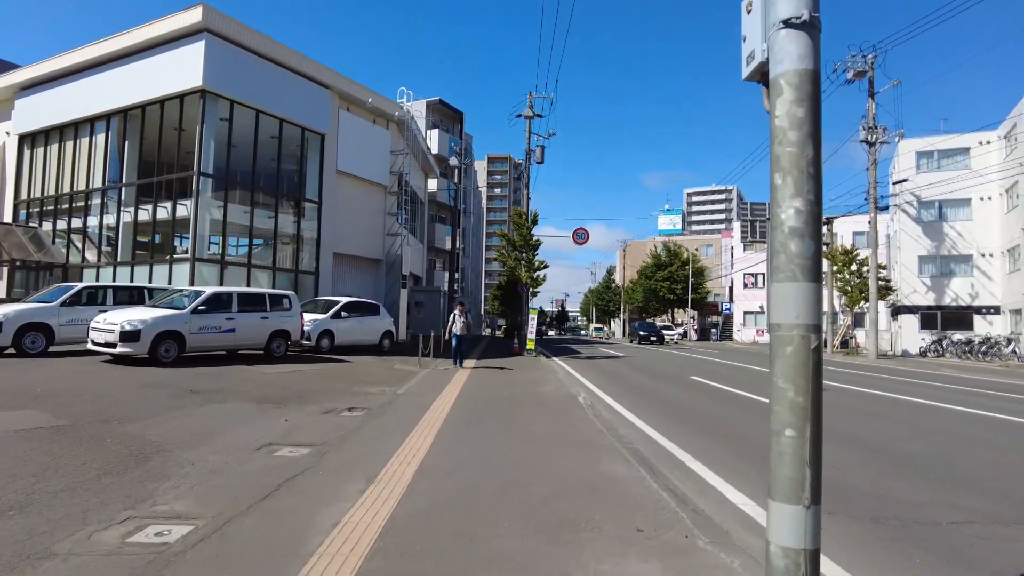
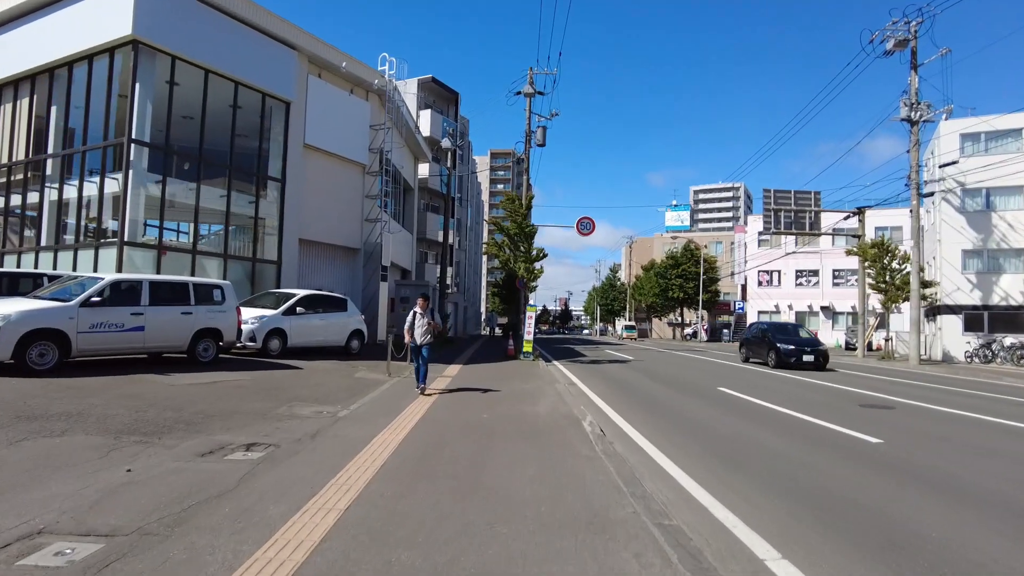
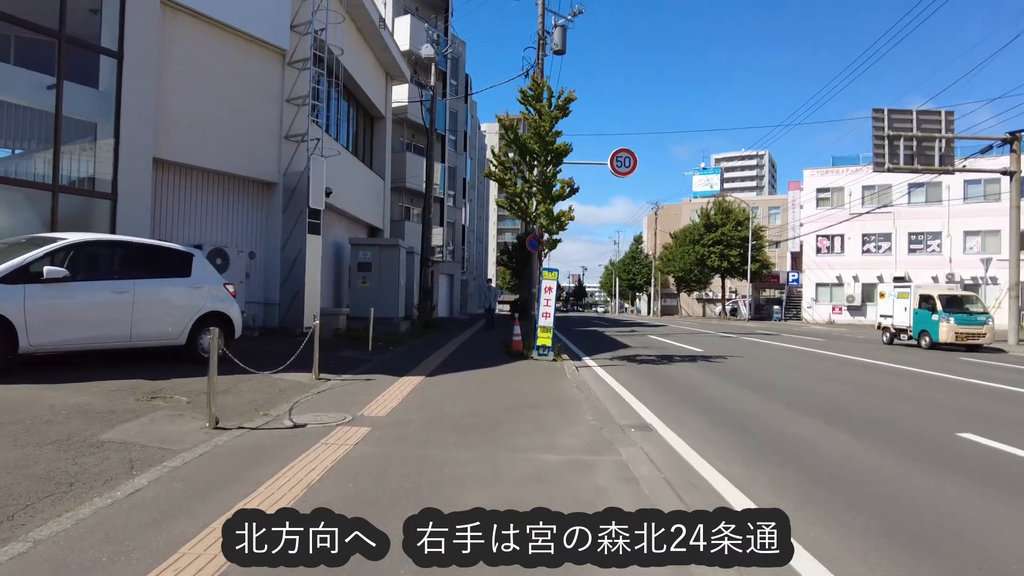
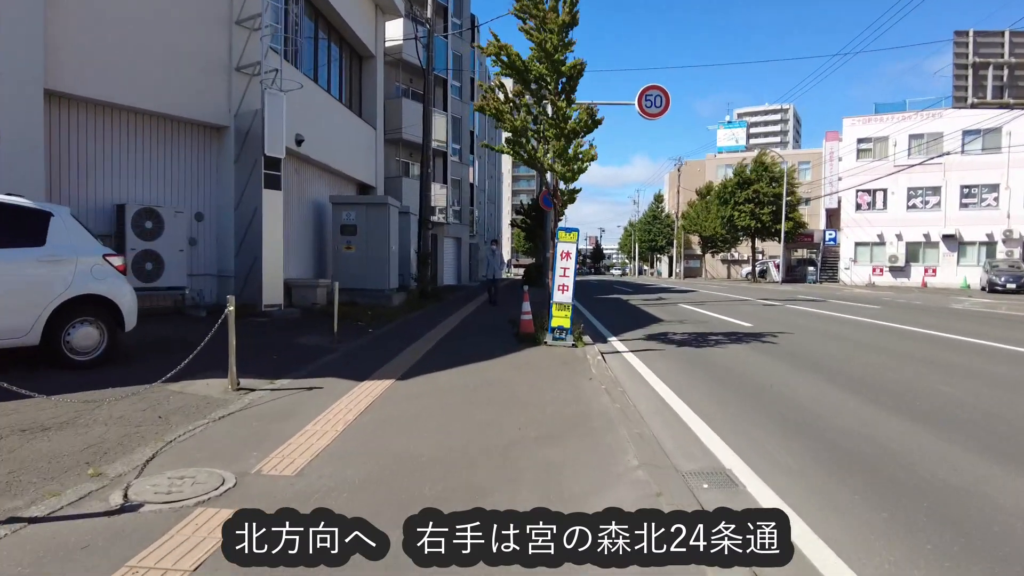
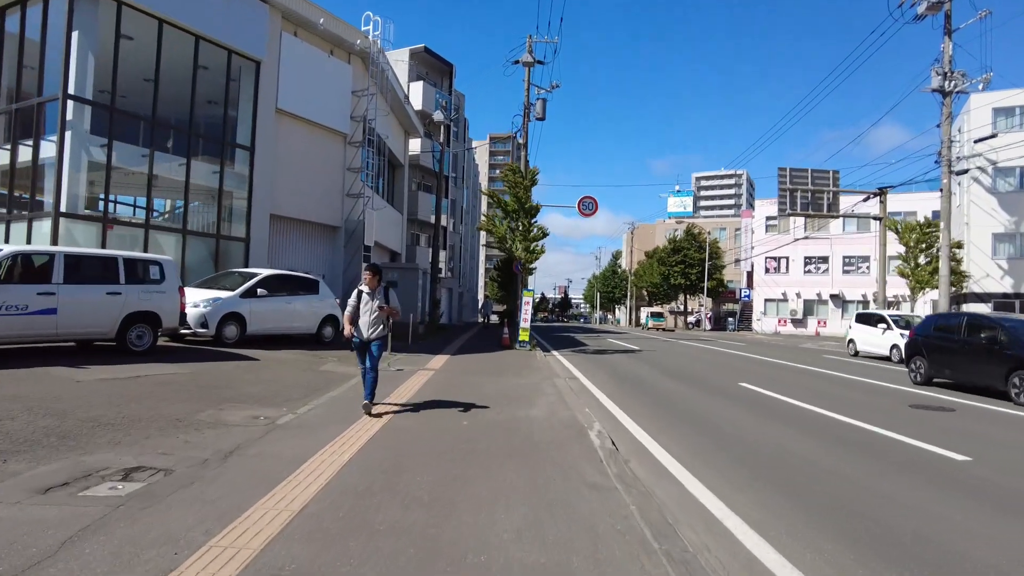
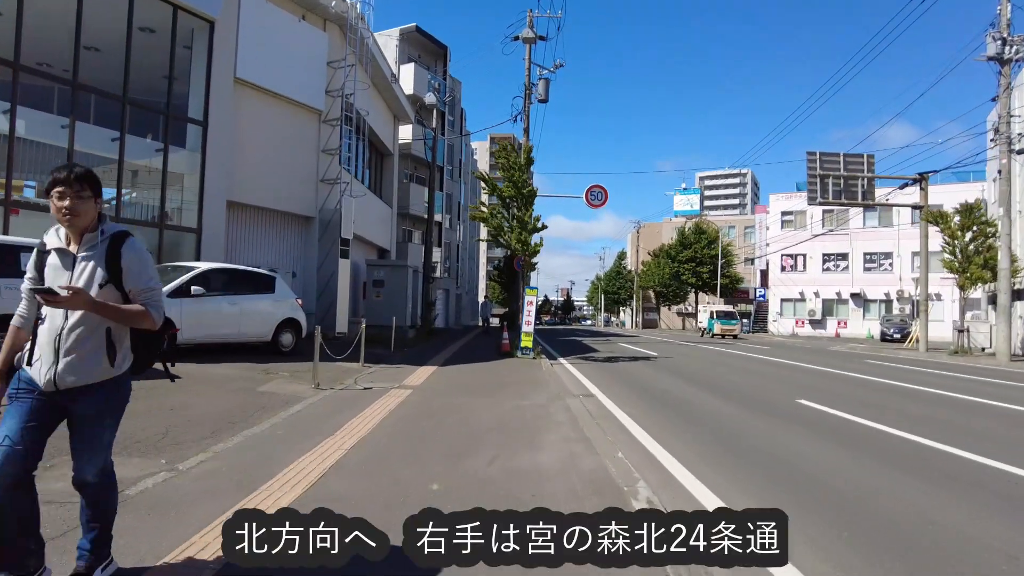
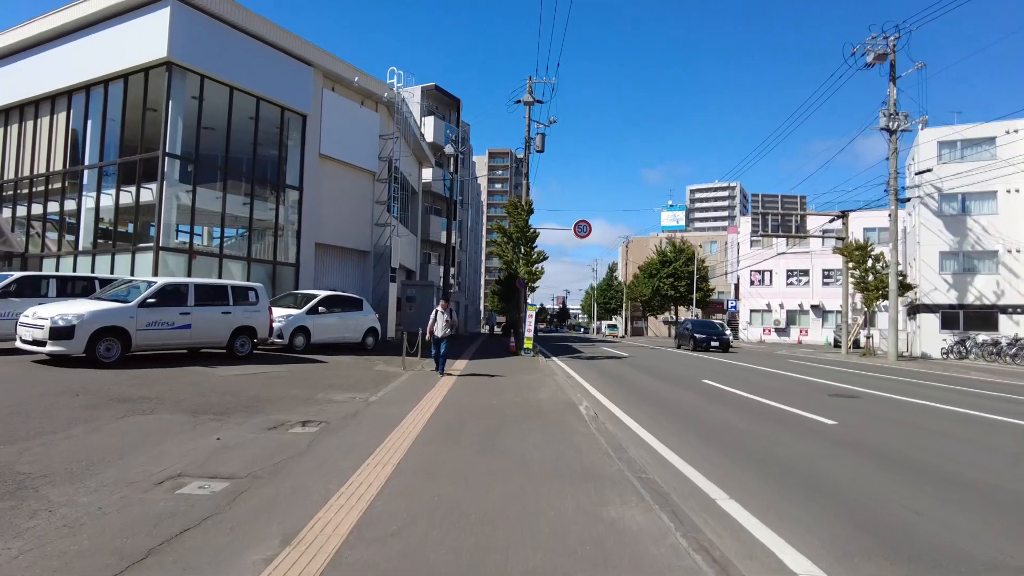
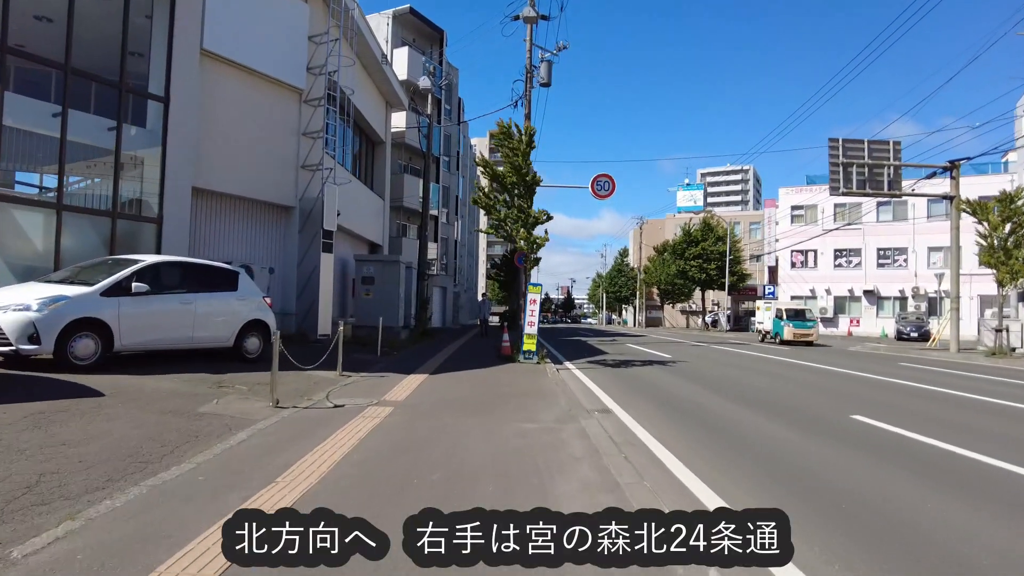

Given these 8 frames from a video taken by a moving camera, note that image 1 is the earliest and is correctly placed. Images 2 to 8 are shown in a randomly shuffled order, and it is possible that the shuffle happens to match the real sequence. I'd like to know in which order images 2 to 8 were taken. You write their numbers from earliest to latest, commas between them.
7, 2, 5, 6, 8, 3, 4
